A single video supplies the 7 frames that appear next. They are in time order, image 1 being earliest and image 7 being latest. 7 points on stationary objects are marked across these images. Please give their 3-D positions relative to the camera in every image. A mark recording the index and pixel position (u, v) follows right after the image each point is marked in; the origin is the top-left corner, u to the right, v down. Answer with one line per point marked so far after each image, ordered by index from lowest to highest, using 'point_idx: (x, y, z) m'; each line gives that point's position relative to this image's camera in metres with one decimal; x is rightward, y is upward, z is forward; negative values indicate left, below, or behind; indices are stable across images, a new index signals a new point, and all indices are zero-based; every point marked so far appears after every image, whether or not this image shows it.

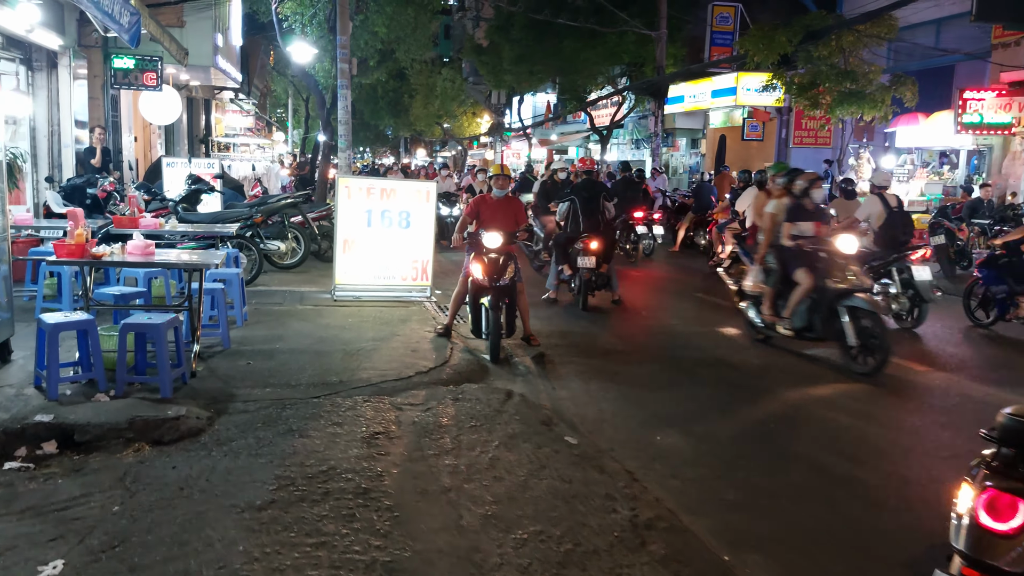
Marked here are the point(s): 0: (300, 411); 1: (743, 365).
0: (-1.3, -0.8, +5.7) m
1: (+1.9, -0.7, +7.8) m
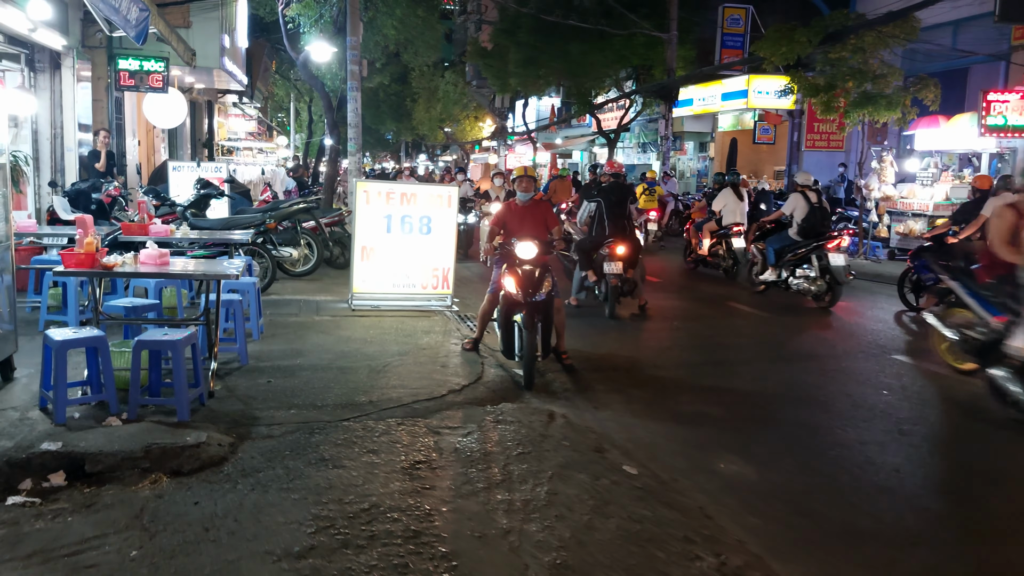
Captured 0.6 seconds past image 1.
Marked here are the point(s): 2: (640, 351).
0: (-1.0, -0.8, +5.3) m
1: (+2.2, -0.7, +7.3) m
2: (+1.2, -0.6, +8.4) m
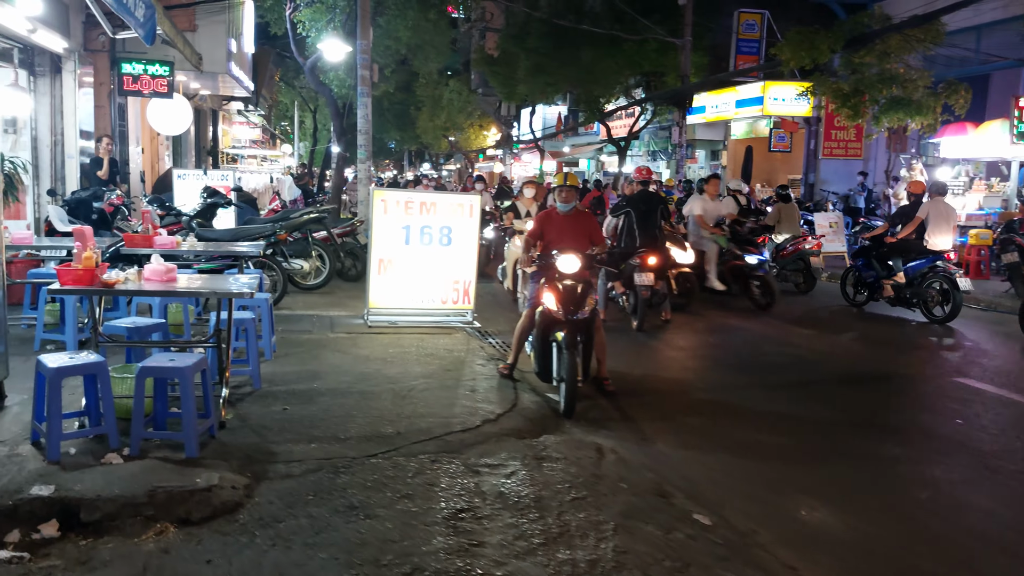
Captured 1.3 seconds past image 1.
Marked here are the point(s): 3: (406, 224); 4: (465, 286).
0: (-0.8, -1.0, +4.7) m
1: (+2.5, -0.9, +6.7) m
2: (+1.4, -0.7, +7.8) m
3: (-1.1, +0.6, +9.4) m
4: (-0.5, 0.0, +9.7) m
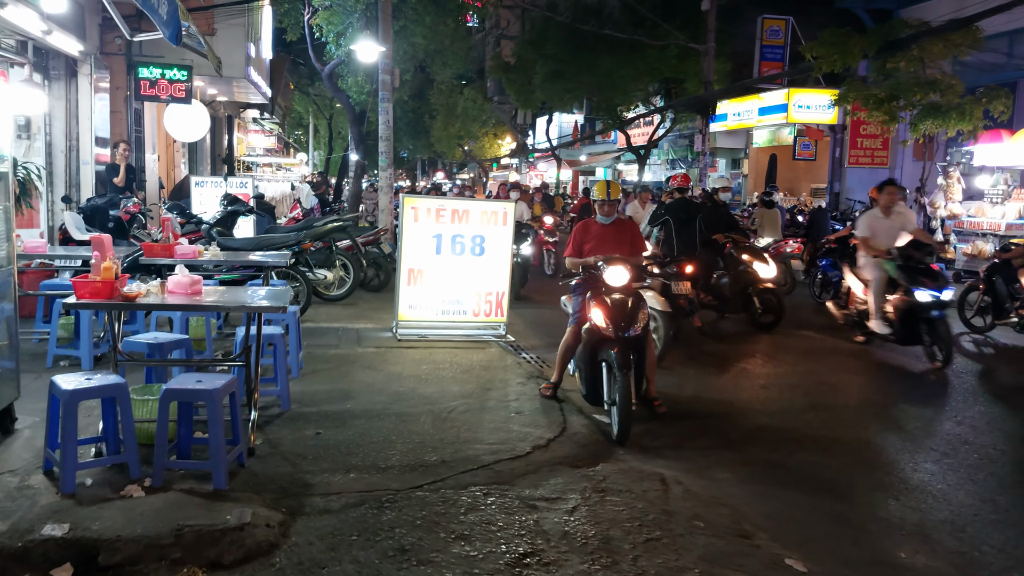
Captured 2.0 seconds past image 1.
0: (-0.5, -1.0, +4.2) m
1: (+2.8, -1.0, +6.2) m
2: (+1.7, -0.8, +7.3) m
3: (-0.7, +0.5, +8.9) m
4: (-0.1, -0.1, +9.2) m
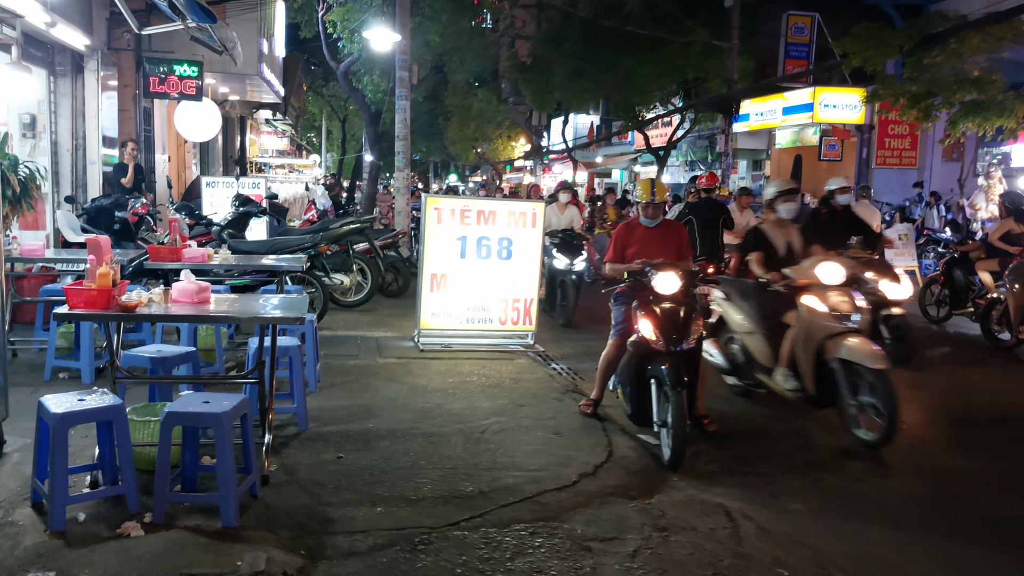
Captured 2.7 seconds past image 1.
0: (-0.3, -1.1, +3.6) m
1: (+3.0, -1.0, +5.6) m
2: (+2.0, -0.9, +6.7) m
3: (-0.4, +0.5, +8.4) m
4: (+0.1, -0.2, +8.6) m
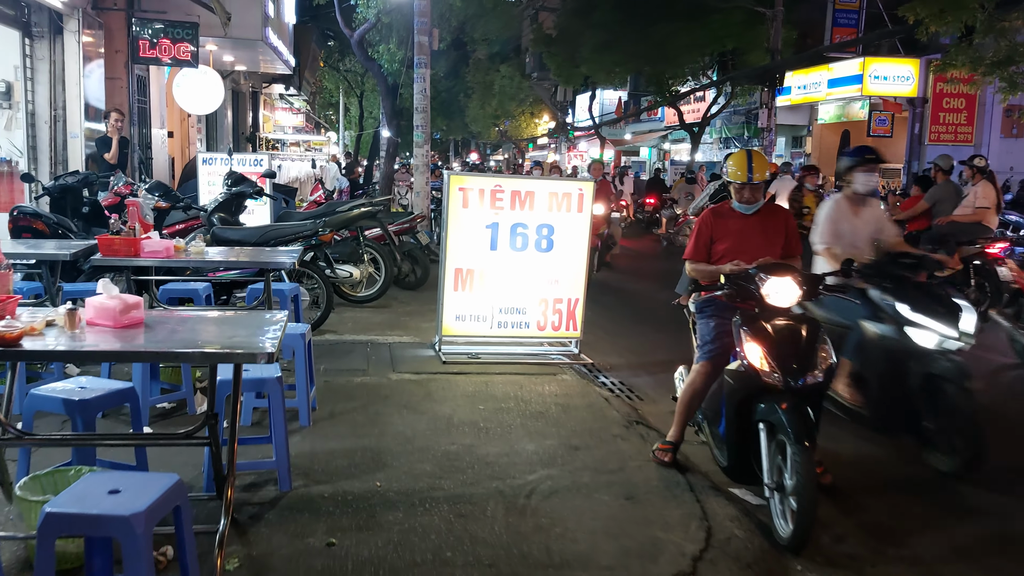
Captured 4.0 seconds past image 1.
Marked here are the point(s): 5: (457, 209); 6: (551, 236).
0: (-0.1, -1.2, +2.2) m
1: (+3.2, -1.1, +4.1) m
2: (+2.3, -0.9, +5.2) m
3: (-0.1, +0.5, +6.9) m
4: (+0.4, -0.1, +7.2) m
5: (-0.4, +0.6, +6.8) m
6: (+0.3, +0.4, +7.0) m
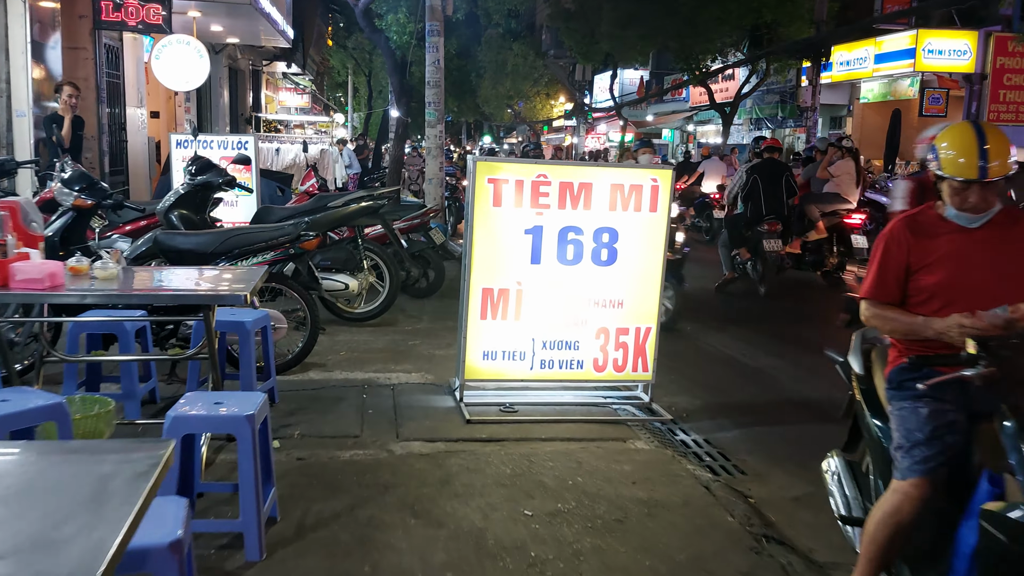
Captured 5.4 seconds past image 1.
0: (+0.1, -1.4, +0.3) m
1: (+3.5, -1.3, +2.2) m
2: (+2.5, -1.1, +3.4) m
3: (+0.1, +0.3, +5.0) m
4: (+0.7, -0.3, +5.3) m
5: (-0.1, +0.4, +4.9) m
6: (+0.6, +0.2, +5.1) m
